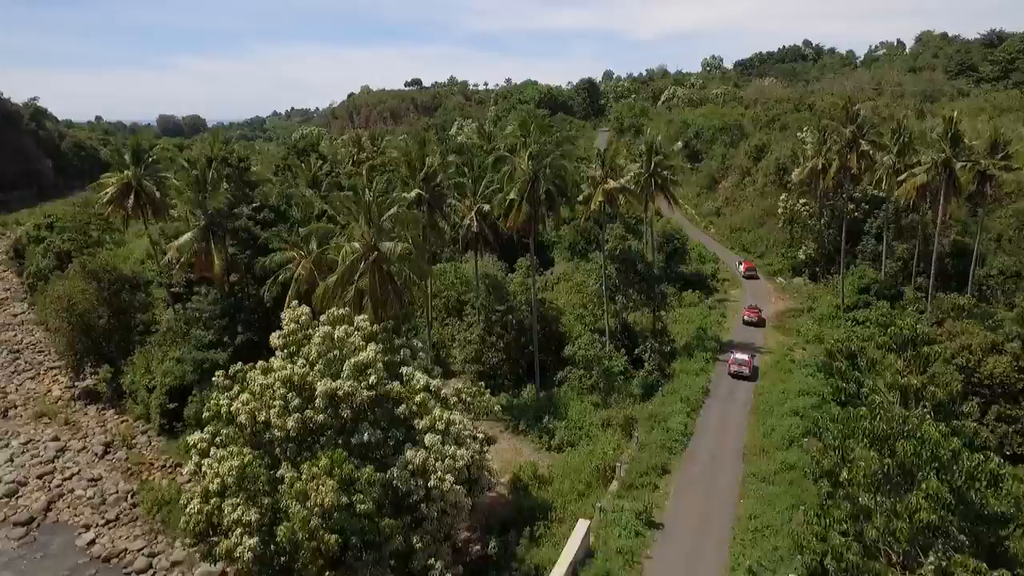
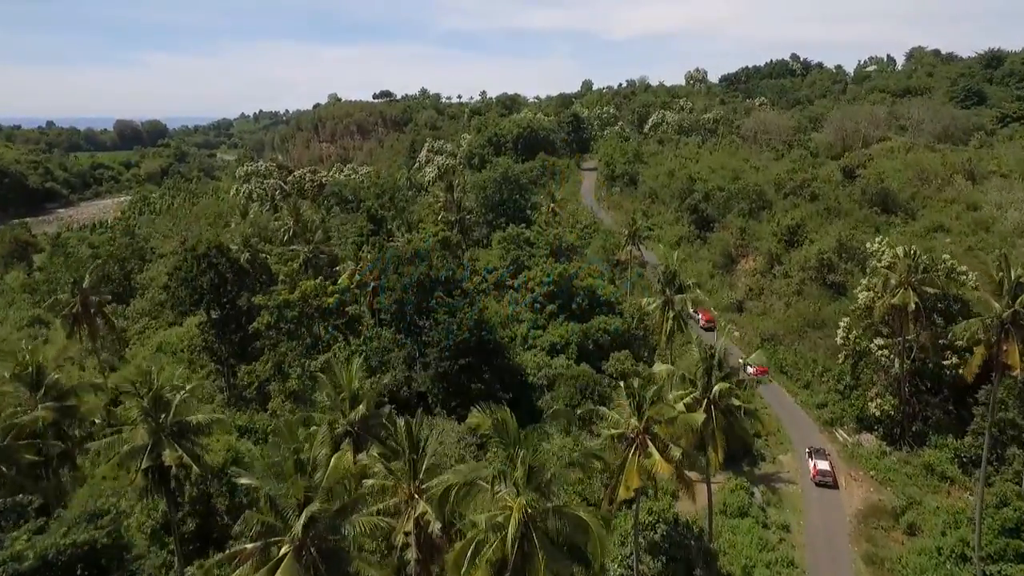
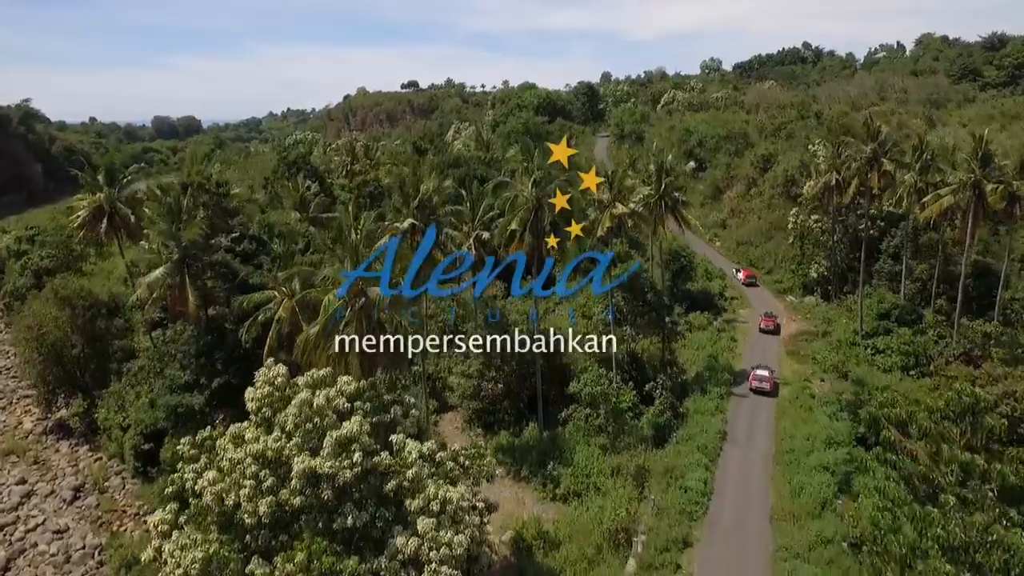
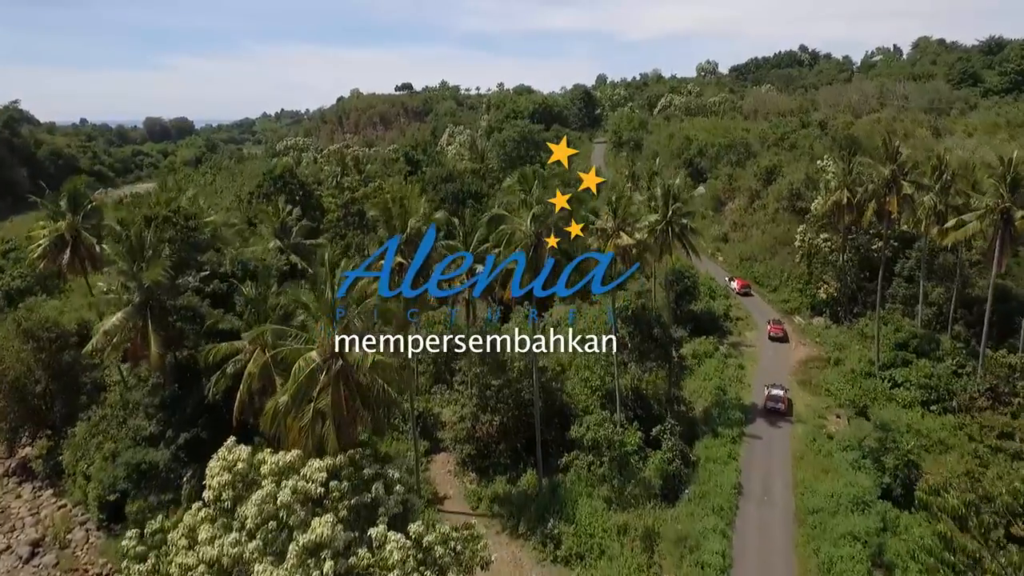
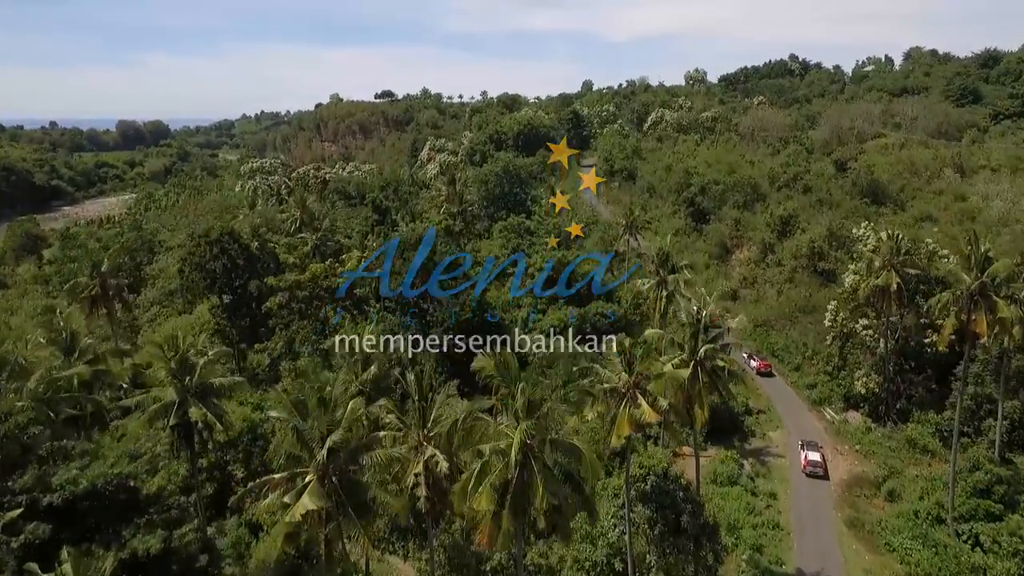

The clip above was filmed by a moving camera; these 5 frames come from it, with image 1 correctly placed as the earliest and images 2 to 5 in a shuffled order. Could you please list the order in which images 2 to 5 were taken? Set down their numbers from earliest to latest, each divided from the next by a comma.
3, 4, 5, 2
